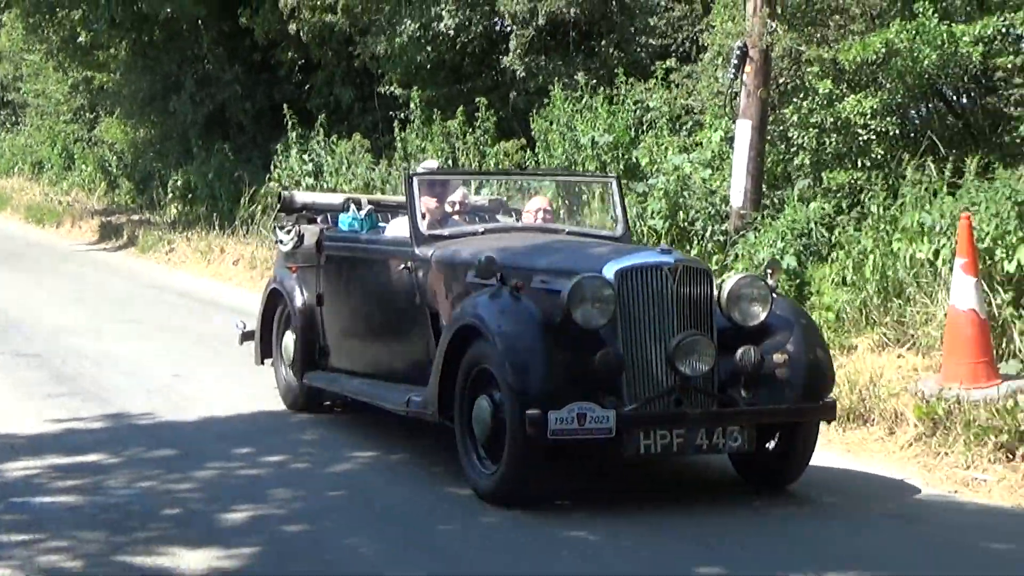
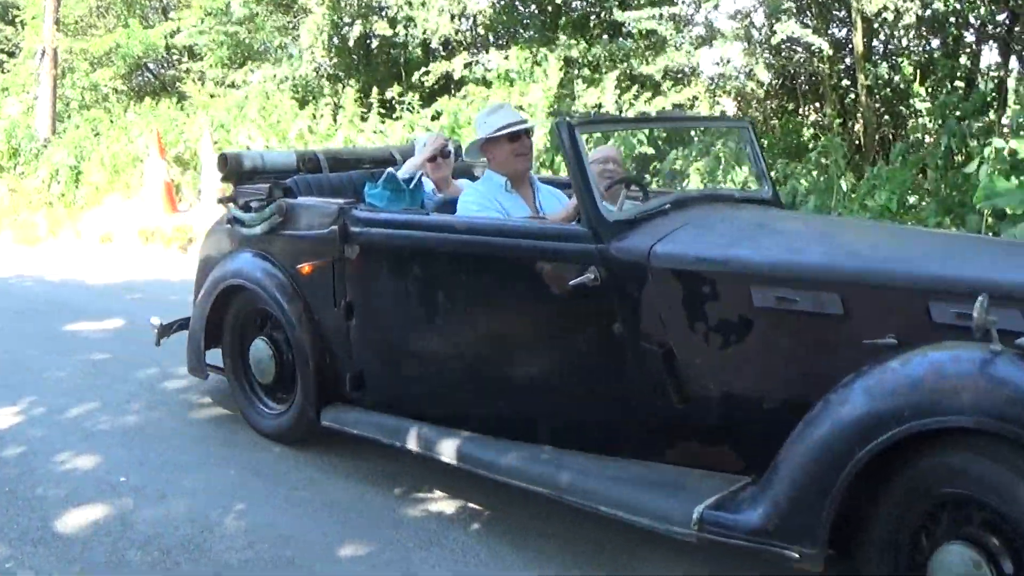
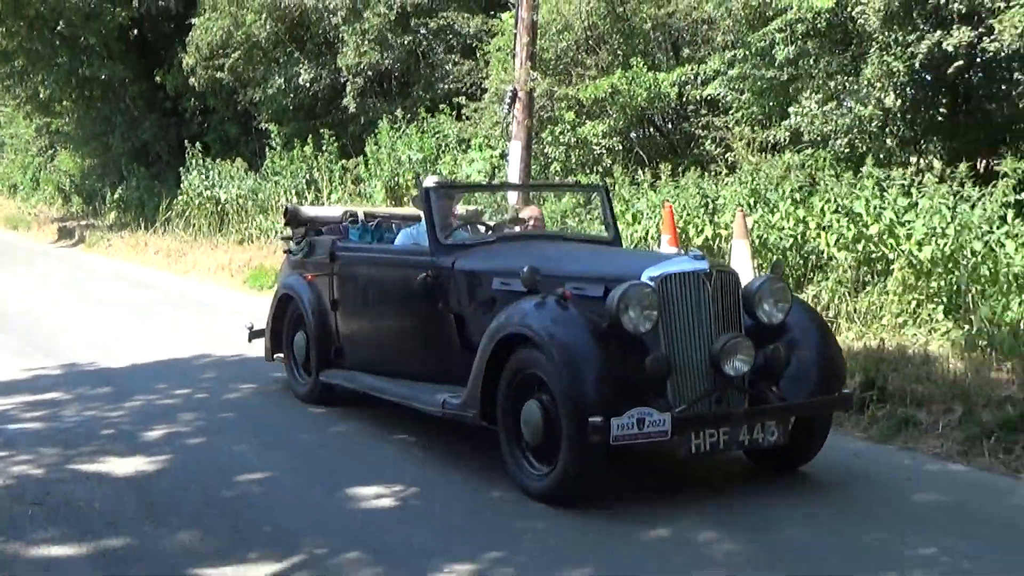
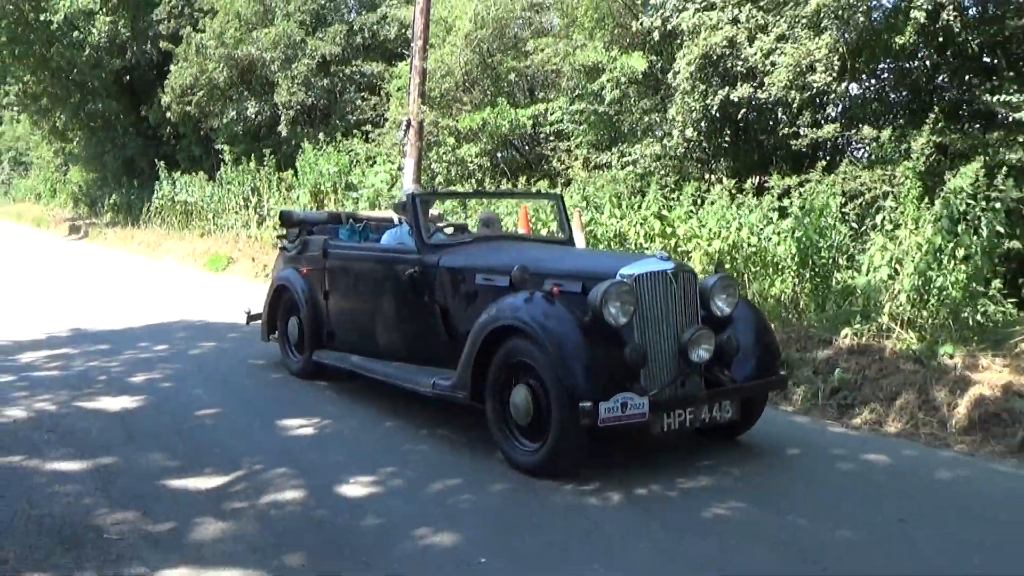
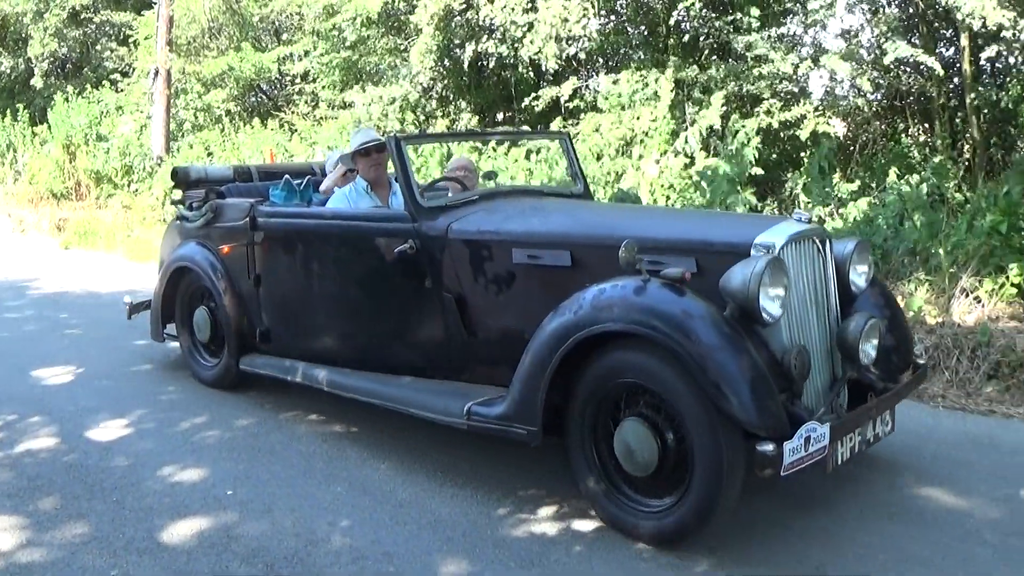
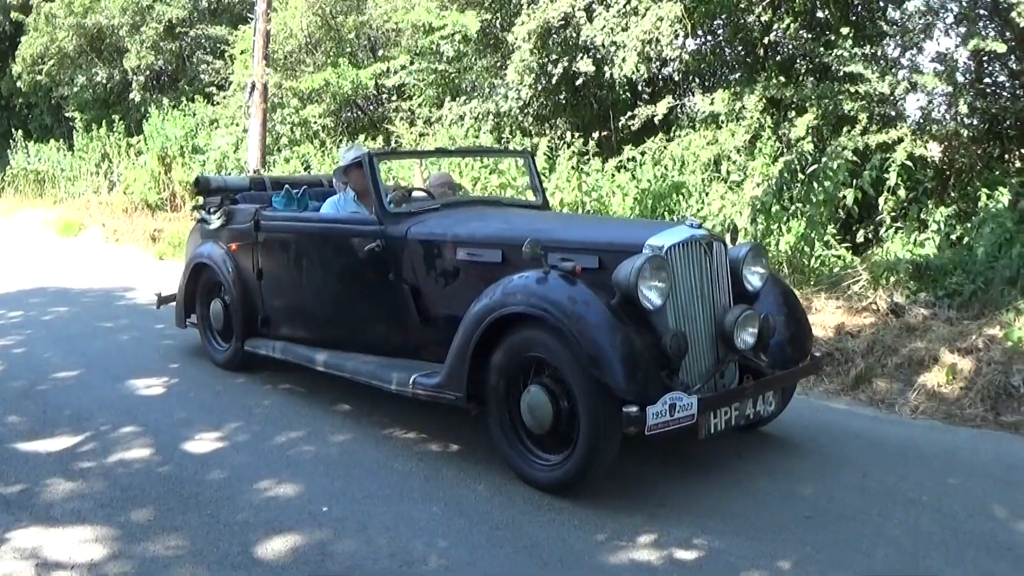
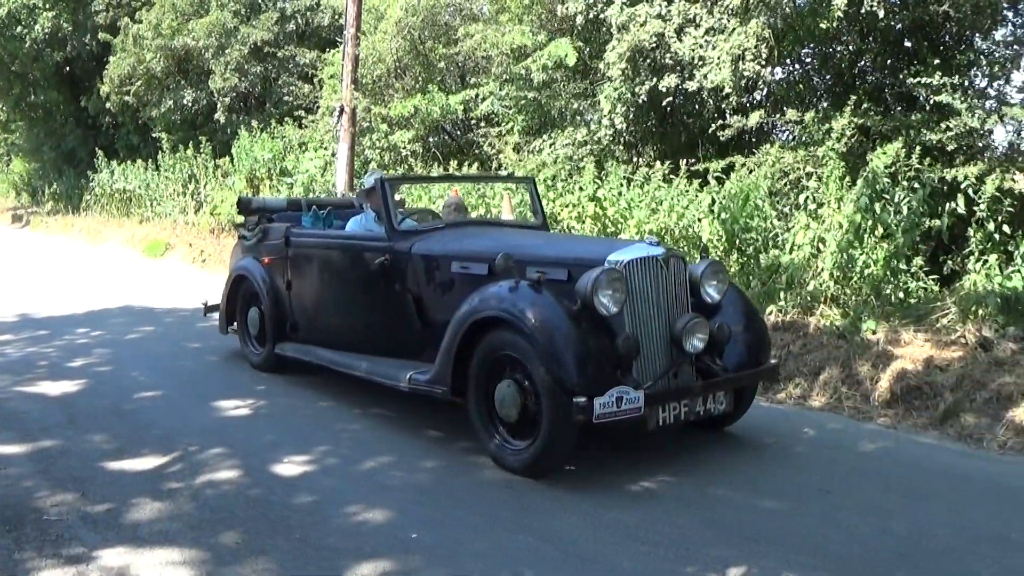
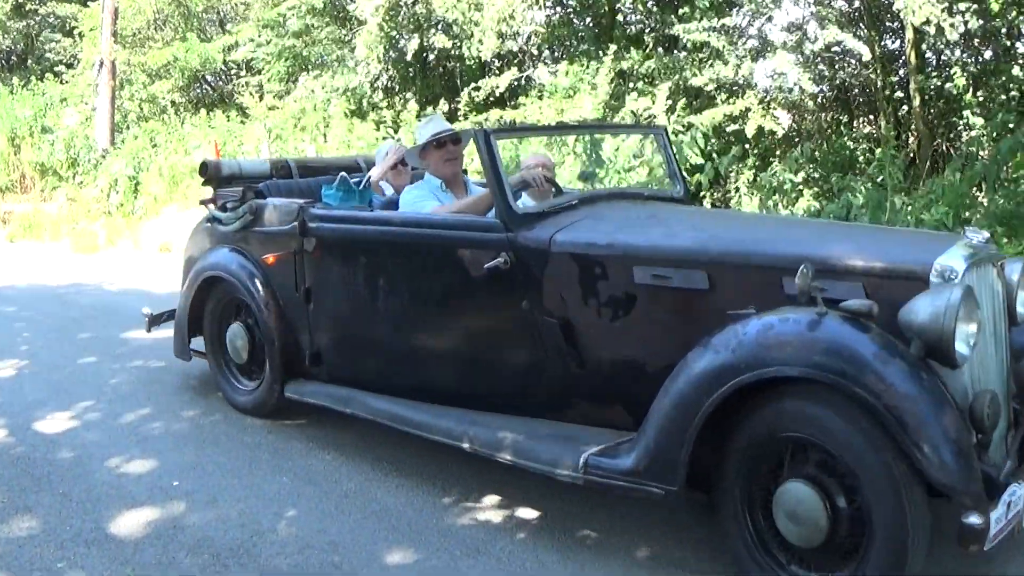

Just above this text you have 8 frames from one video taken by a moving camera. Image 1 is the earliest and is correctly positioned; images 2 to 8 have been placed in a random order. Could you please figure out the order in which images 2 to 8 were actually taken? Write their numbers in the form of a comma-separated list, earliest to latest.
3, 4, 7, 6, 5, 8, 2
